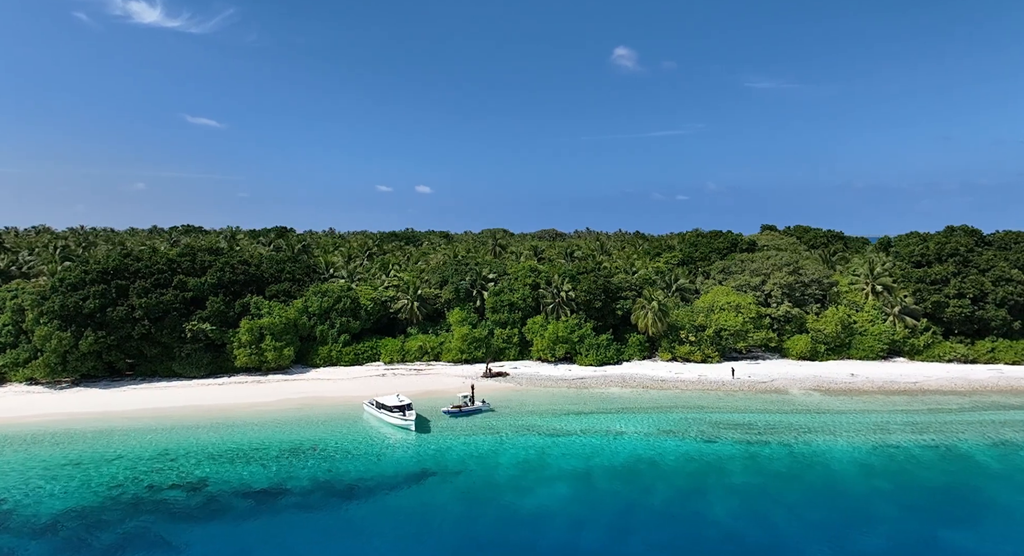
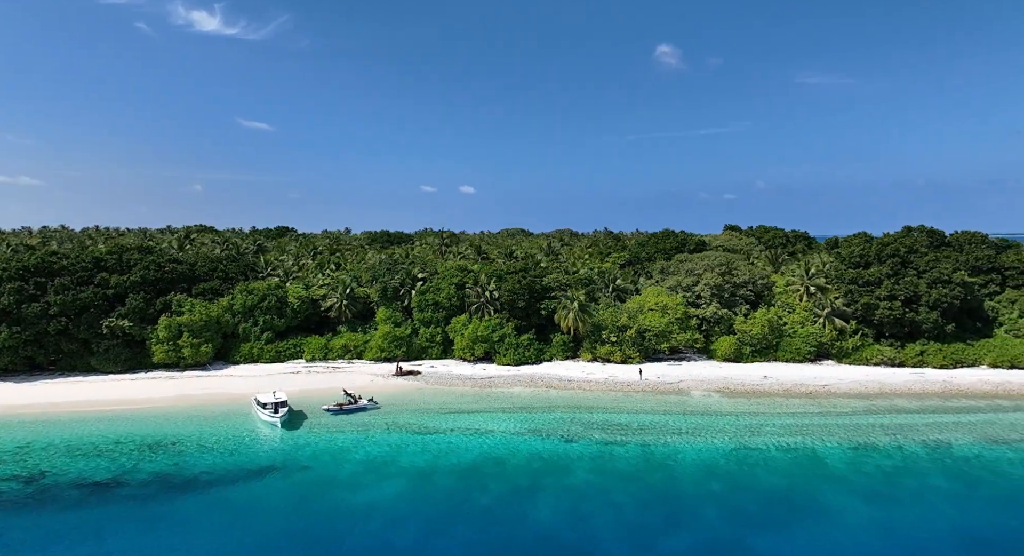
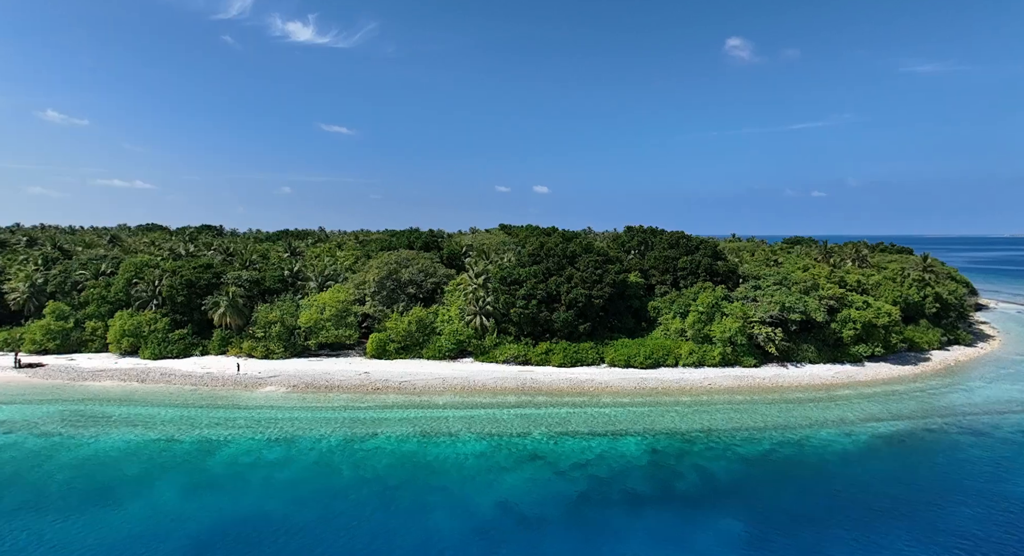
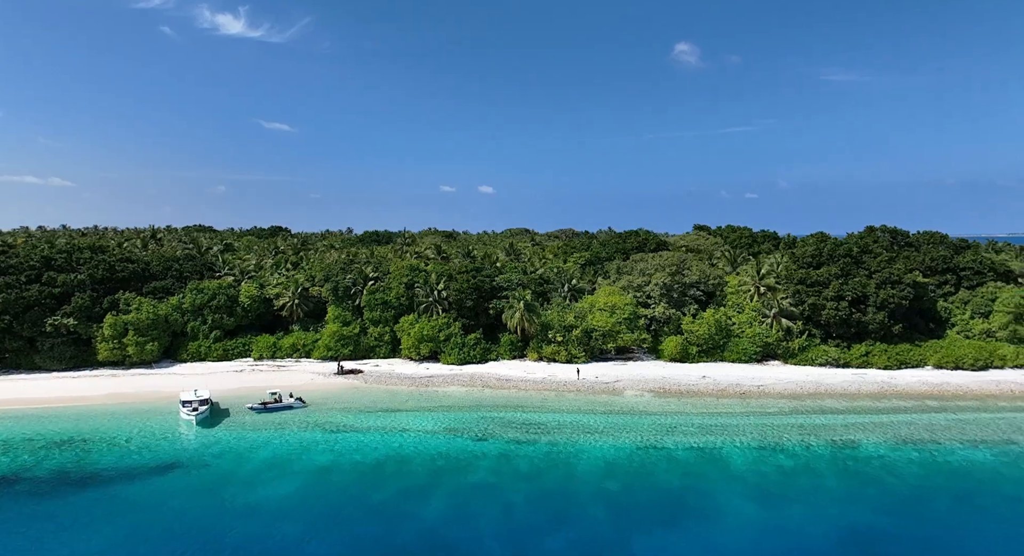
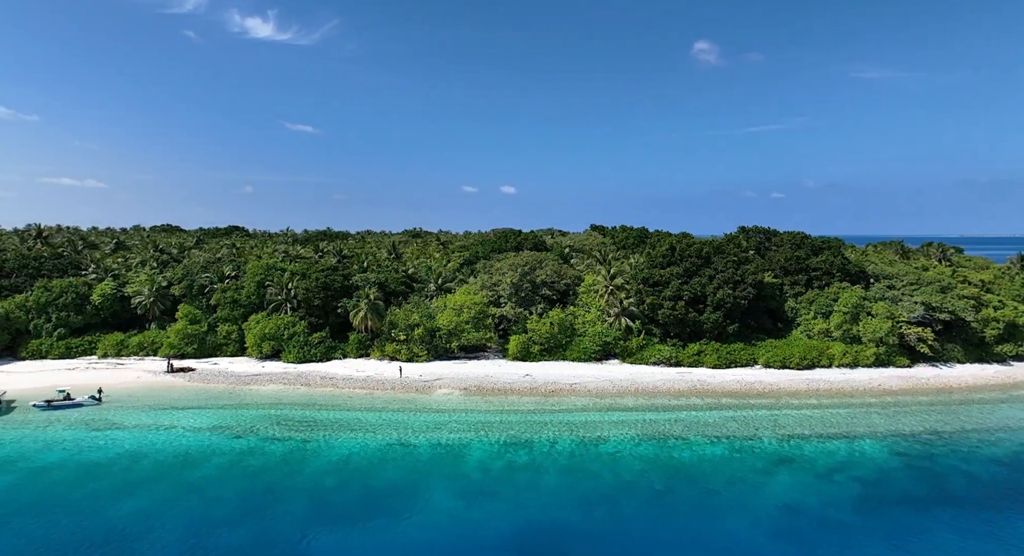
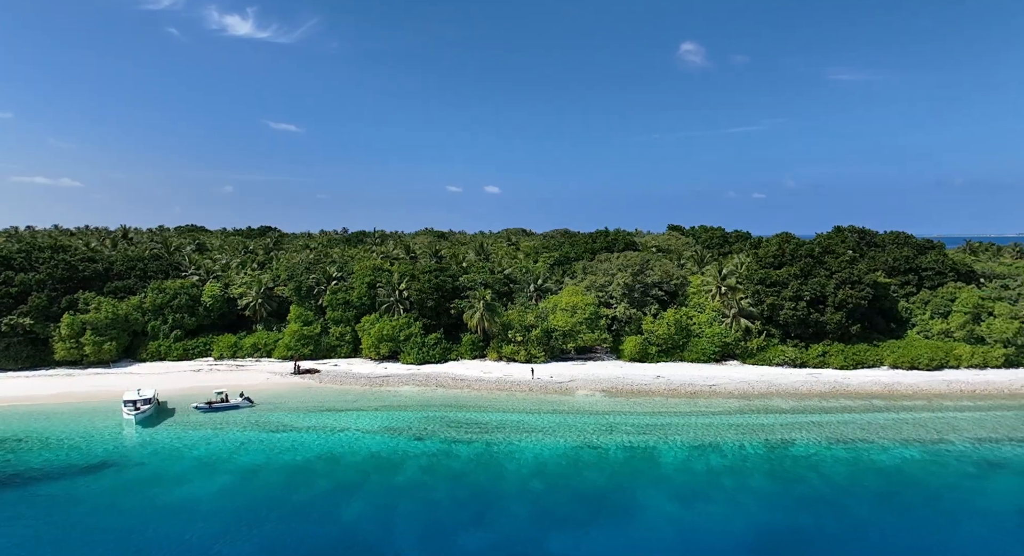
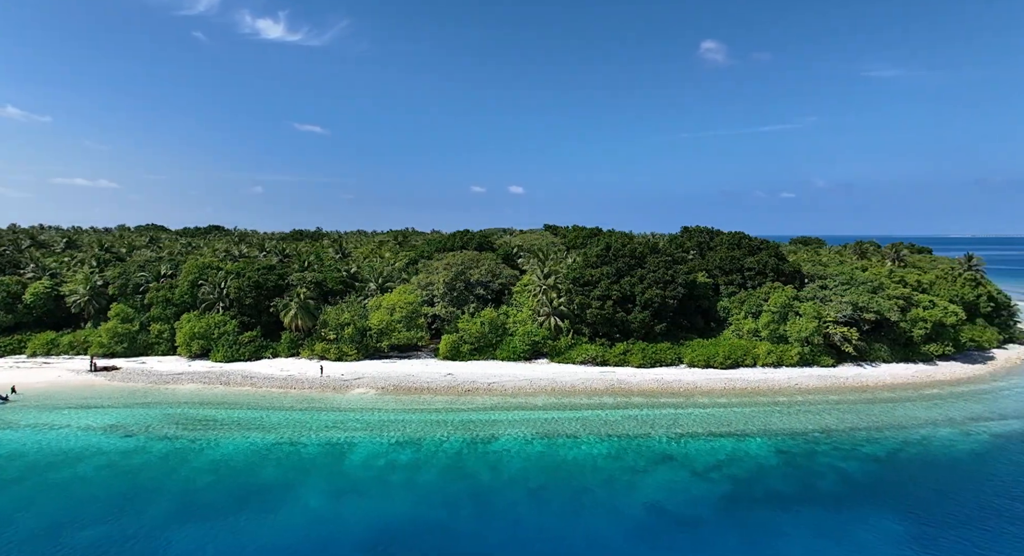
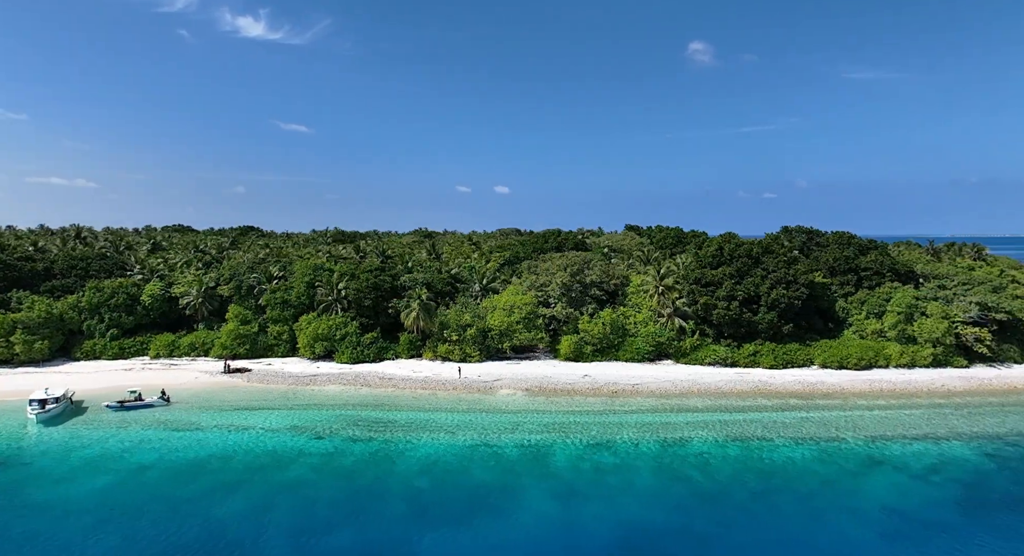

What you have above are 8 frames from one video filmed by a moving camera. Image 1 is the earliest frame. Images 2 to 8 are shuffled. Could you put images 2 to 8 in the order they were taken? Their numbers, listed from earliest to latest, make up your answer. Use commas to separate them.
2, 4, 6, 8, 5, 7, 3
